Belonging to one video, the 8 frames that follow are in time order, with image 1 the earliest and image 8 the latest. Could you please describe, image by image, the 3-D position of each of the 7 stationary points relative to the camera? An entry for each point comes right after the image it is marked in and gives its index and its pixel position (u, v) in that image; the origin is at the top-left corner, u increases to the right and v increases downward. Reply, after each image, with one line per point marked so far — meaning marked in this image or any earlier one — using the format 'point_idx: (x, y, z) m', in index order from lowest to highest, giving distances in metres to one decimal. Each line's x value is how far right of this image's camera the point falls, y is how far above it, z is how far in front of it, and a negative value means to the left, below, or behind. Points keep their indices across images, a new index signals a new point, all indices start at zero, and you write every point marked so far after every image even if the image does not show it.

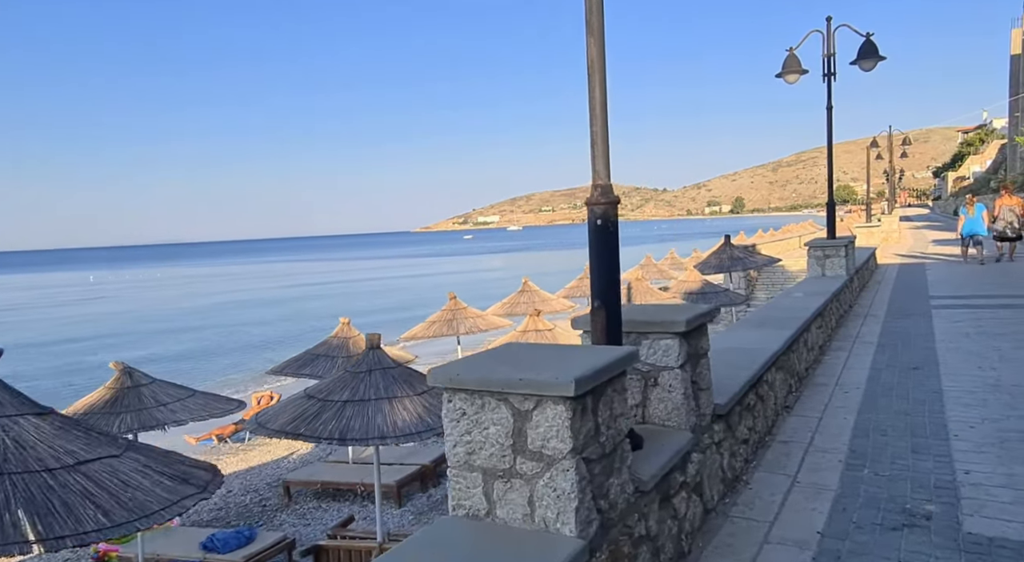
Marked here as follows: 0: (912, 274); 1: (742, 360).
0: (+9.7, +0.2, +16.6) m
1: (+1.7, -0.6, +5.2) m
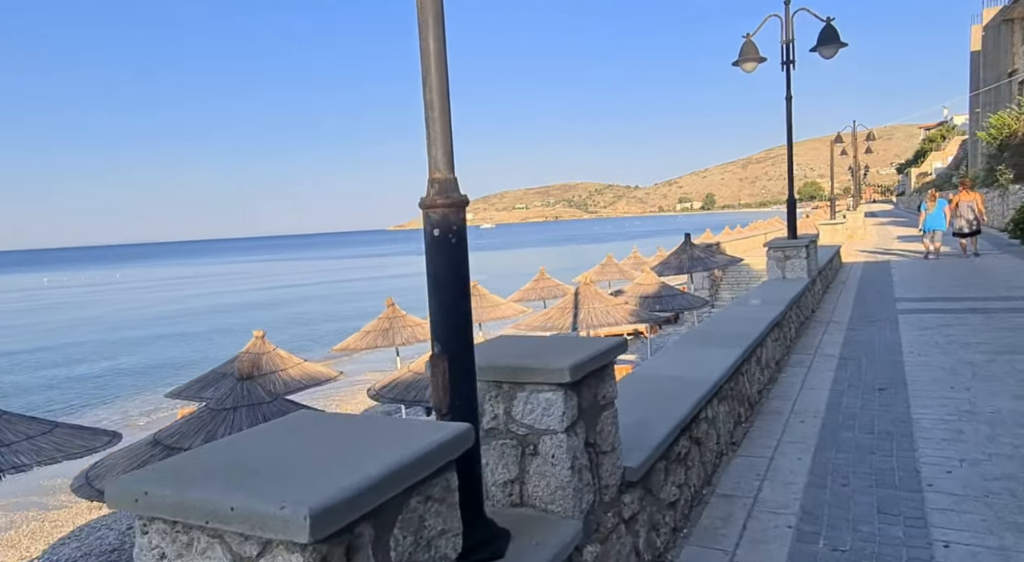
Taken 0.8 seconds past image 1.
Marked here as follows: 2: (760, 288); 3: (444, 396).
0: (+8.5, +0.2, +16.0) m
1: (+1.0, -0.7, +4.3) m
2: (+3.3, -0.1, +9.3) m
3: (-0.2, -0.4, +2.2) m
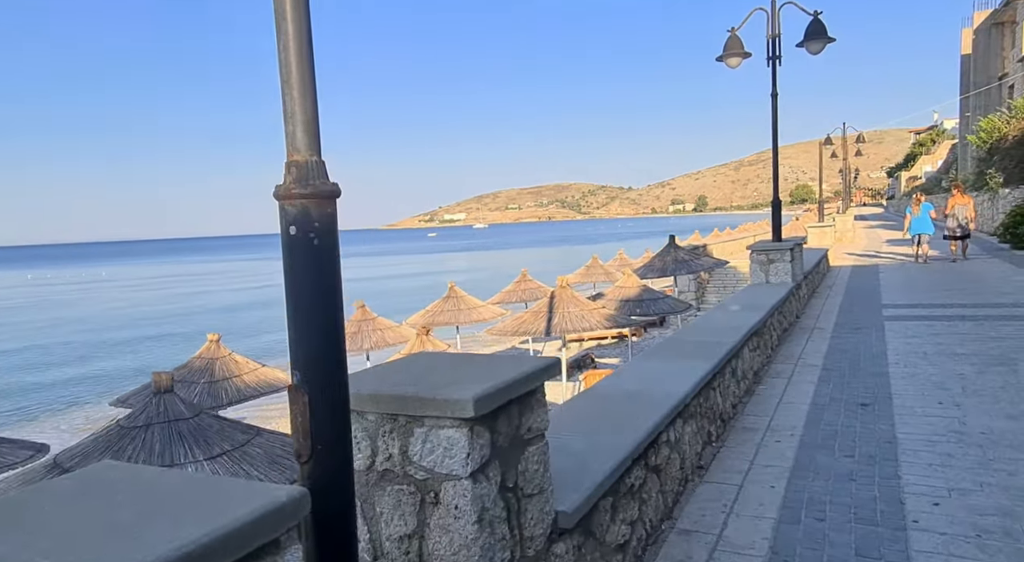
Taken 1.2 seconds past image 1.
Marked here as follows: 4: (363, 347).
0: (+8.1, +0.1, +15.7) m
1: (+0.7, -0.7, +3.8) m
2: (+3.0, -0.2, +8.9) m
3: (-0.5, -0.4, +1.7) m
4: (-2.4, -1.1, +10.9) m
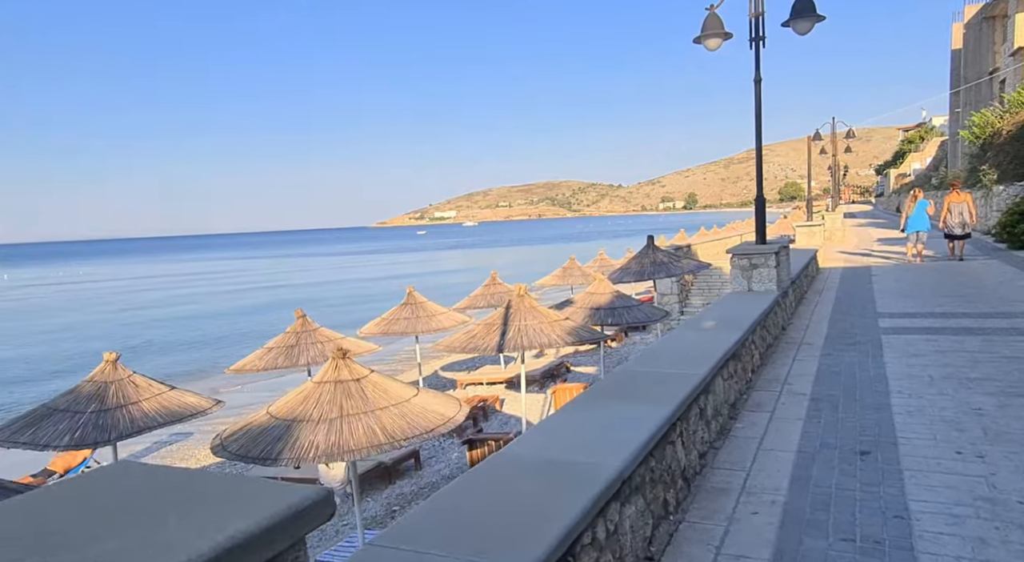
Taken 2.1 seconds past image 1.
0: (+7.4, 0.0, +14.6) m
1: (+0.1, -0.9, +2.7) m
2: (+2.3, -0.3, +7.8) m
3: (-1.0, -0.5, +0.6) m
4: (-3.0, -1.2, +9.7) m
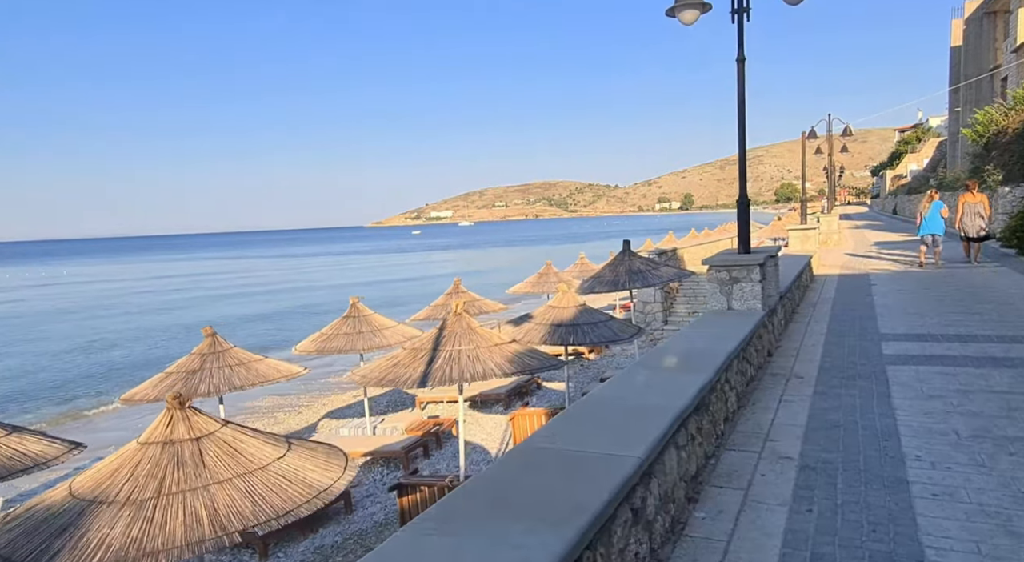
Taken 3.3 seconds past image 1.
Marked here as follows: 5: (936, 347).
0: (+6.6, -0.2, +13.2) m
1: (-0.6, -1.0, +1.2) m
2: (+1.6, -0.5, +6.4) m
3: (-1.7, -0.7, -0.9) m
4: (-3.8, -1.3, +8.2) m
5: (+4.7, -0.7, +7.6) m
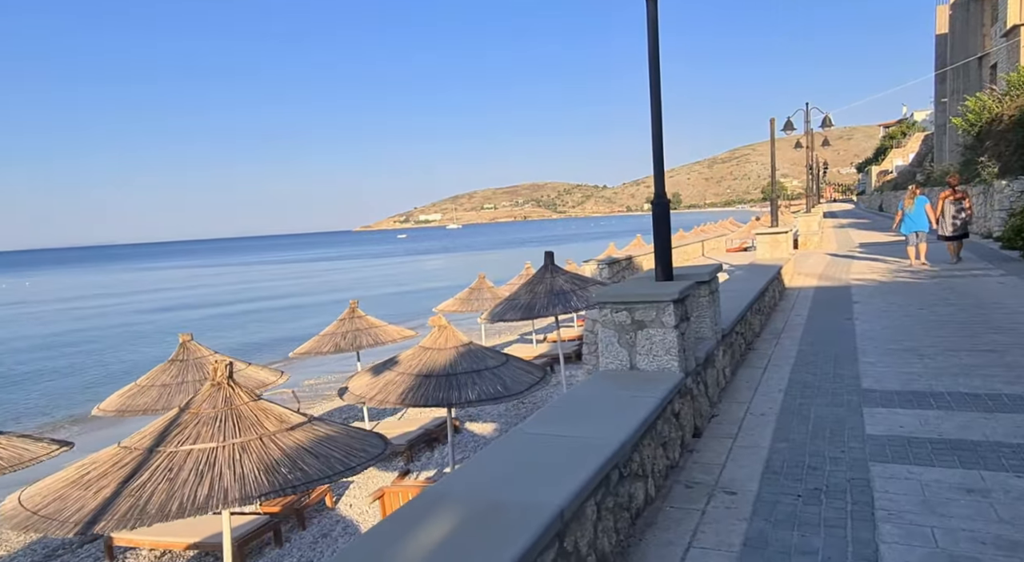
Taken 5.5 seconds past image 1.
0: (+5.0, -0.5, +10.6) m
1: (-2.0, -1.4, -1.5) m
2: (+0.1, -0.8, +3.7) m
3: (-3.1, -1.1, -3.6) m
4: (-5.3, -1.8, +5.5) m
5: (+3.2, -1.0, +5.0) m
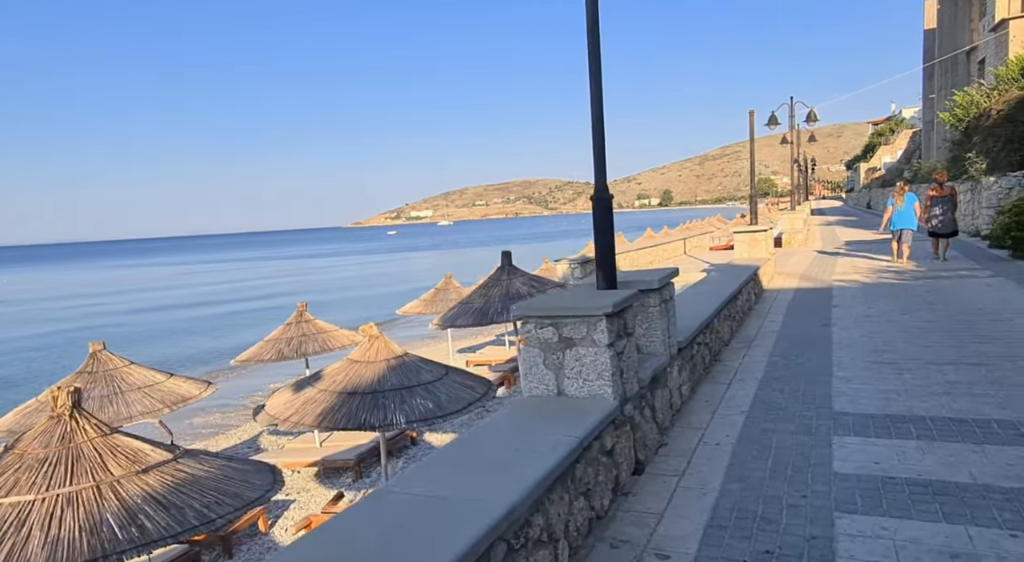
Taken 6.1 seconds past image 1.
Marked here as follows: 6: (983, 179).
0: (+4.3, -0.5, +9.9) m
1: (-2.5, -1.5, -2.3) m
2: (-0.5, -0.9, +2.9) m
3: (-3.6, -1.2, -4.4) m
4: (-5.9, -1.8, +4.6) m
5: (+2.6, -1.1, +4.3) m
6: (+13.2, +2.9, +19.2) m
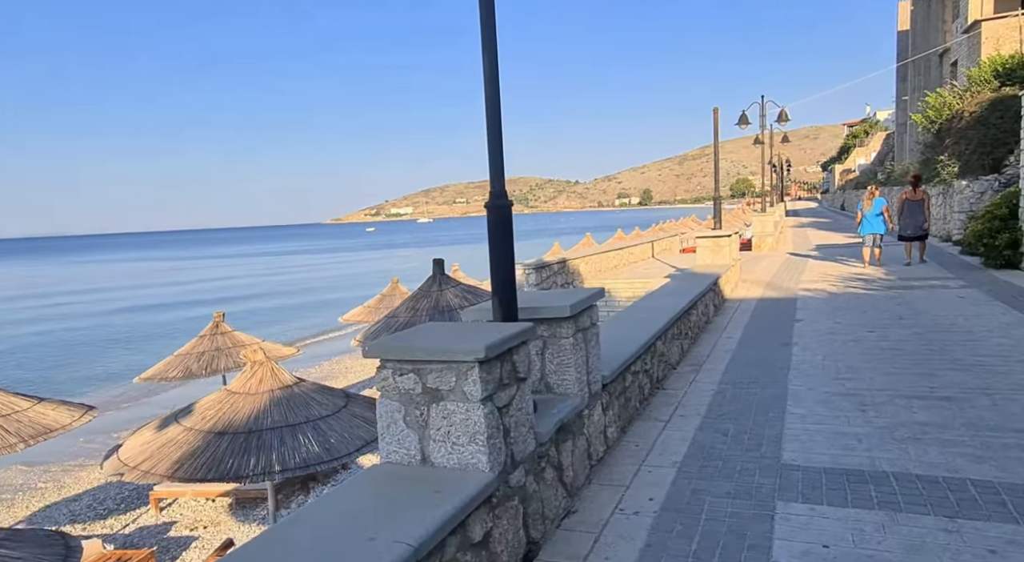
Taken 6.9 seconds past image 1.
0: (+3.4, -0.7, +9.1) m
1: (-3.0, -1.7, -3.3) m
2: (-1.2, -1.0, +1.9) m
3: (-4.1, -1.4, -5.5) m
4: (-6.6, -2.0, +3.5) m
5: (+1.8, -1.3, +3.4) m
6: (+12.1, +2.7, +18.6) m
